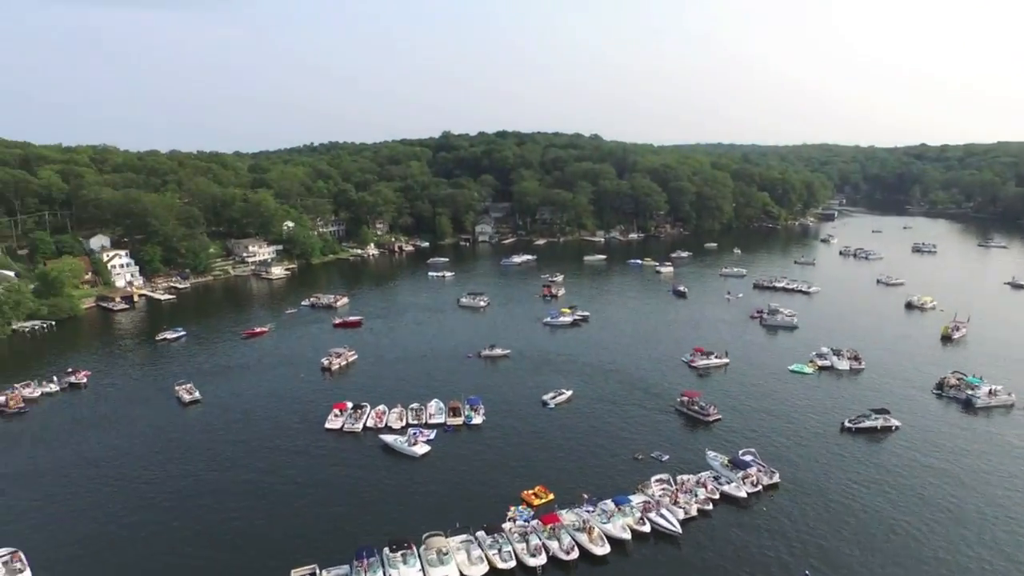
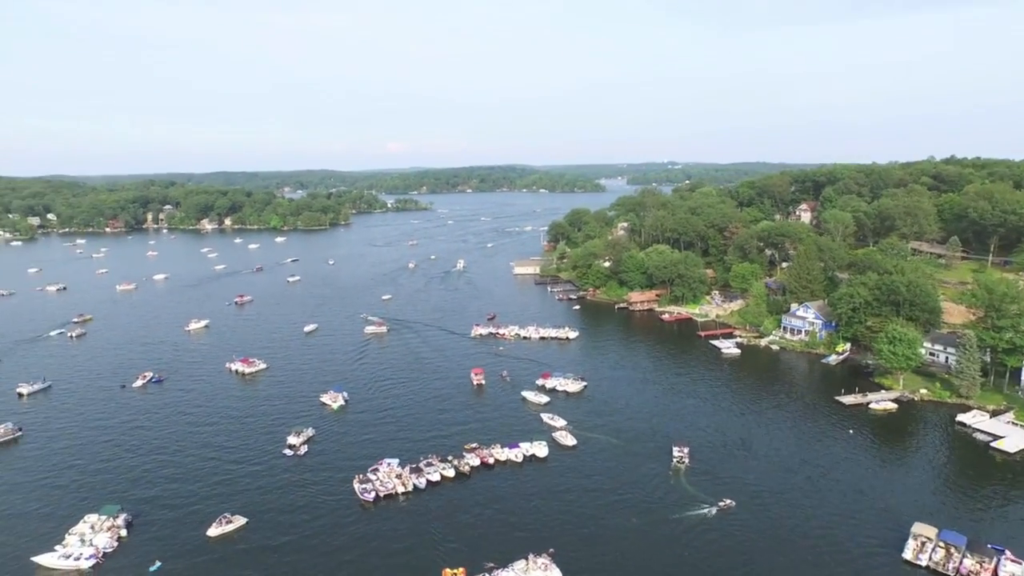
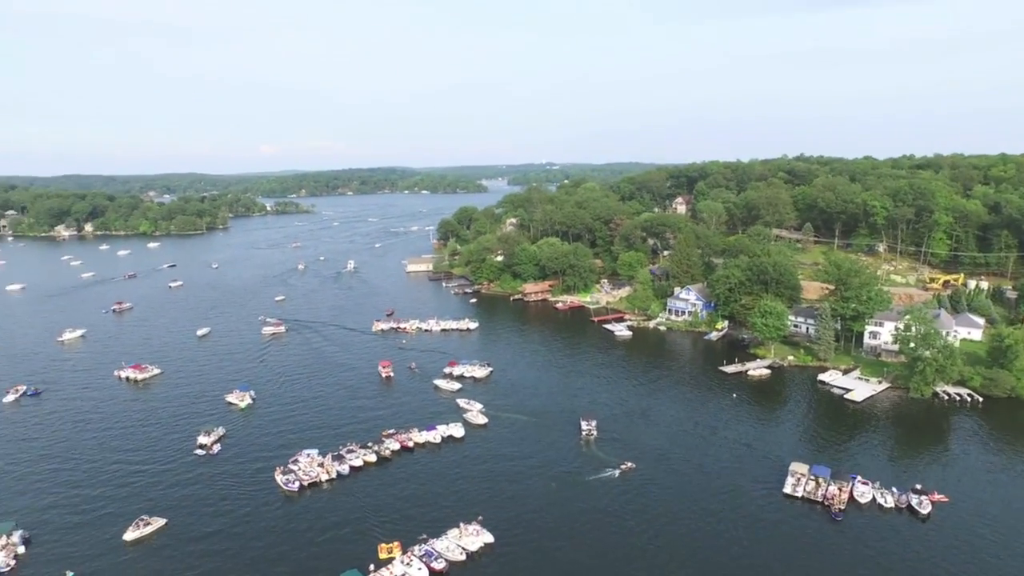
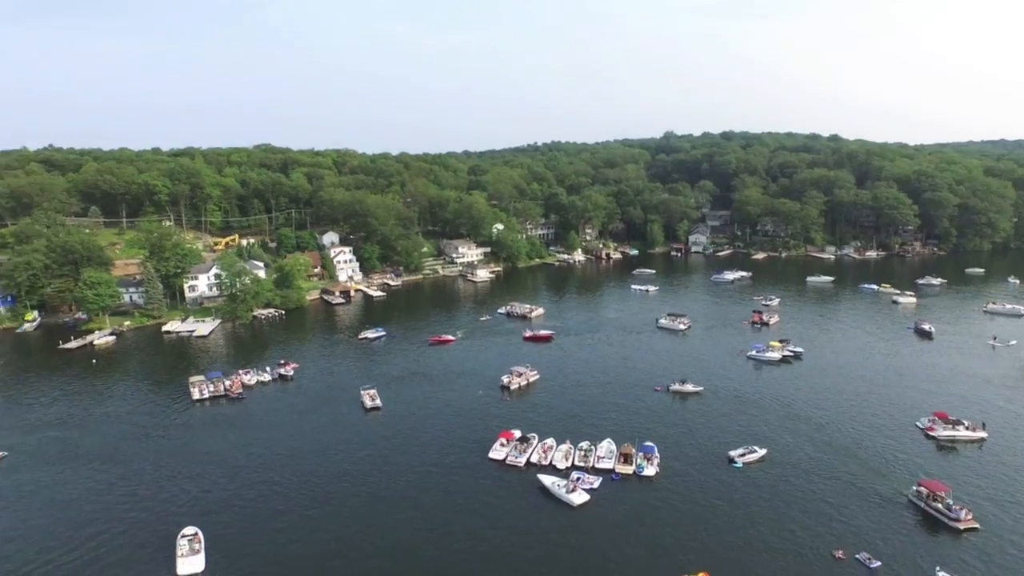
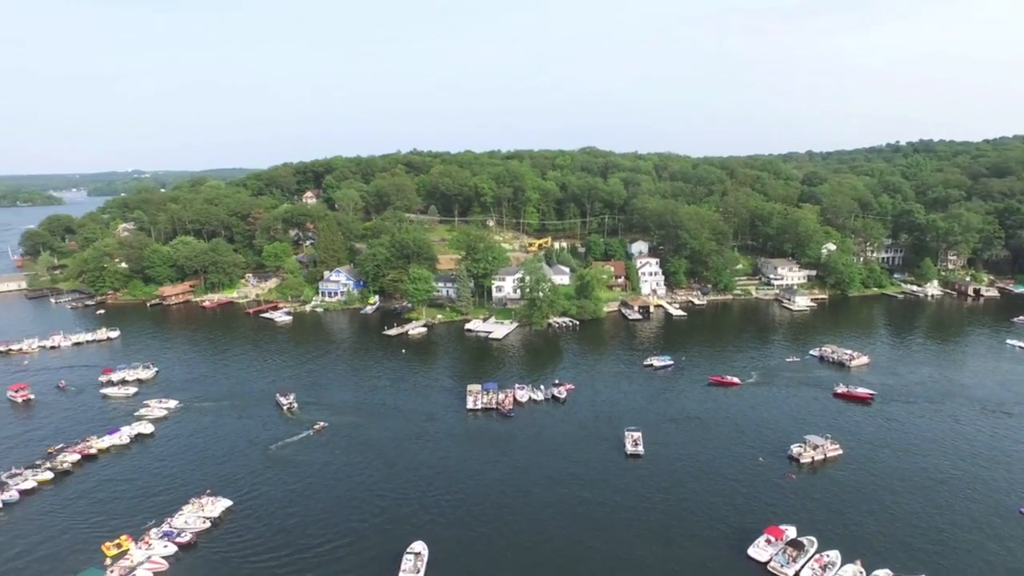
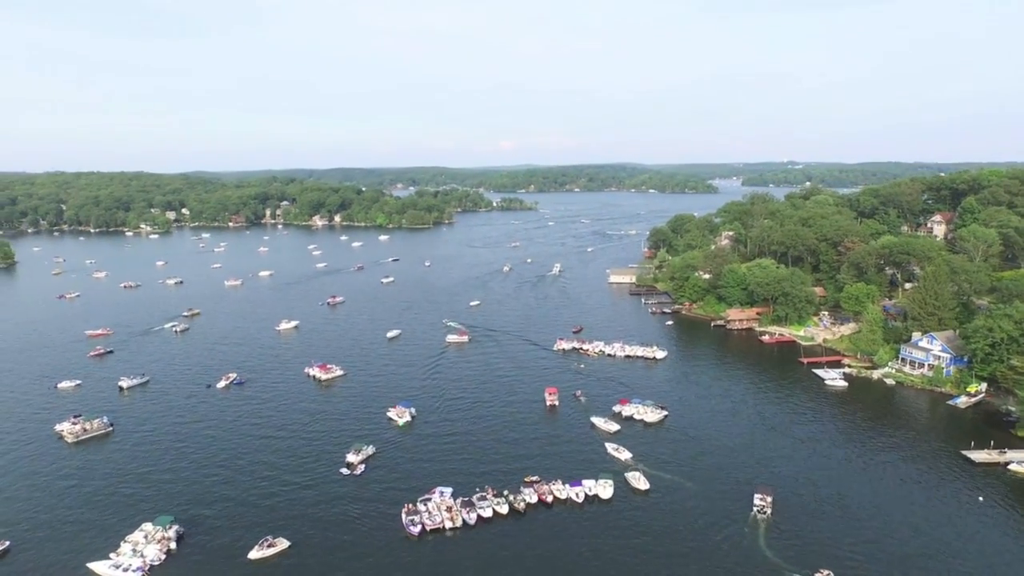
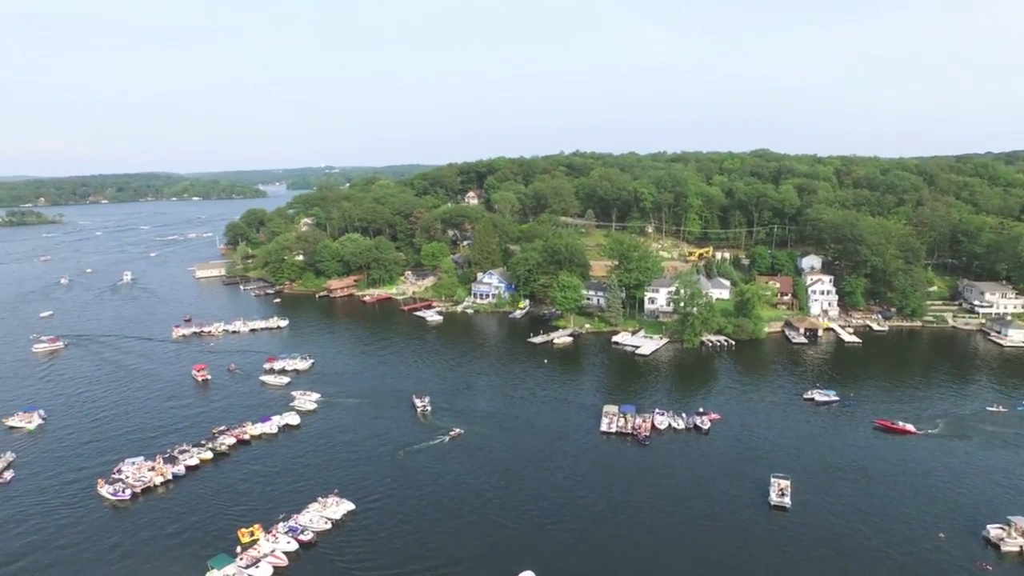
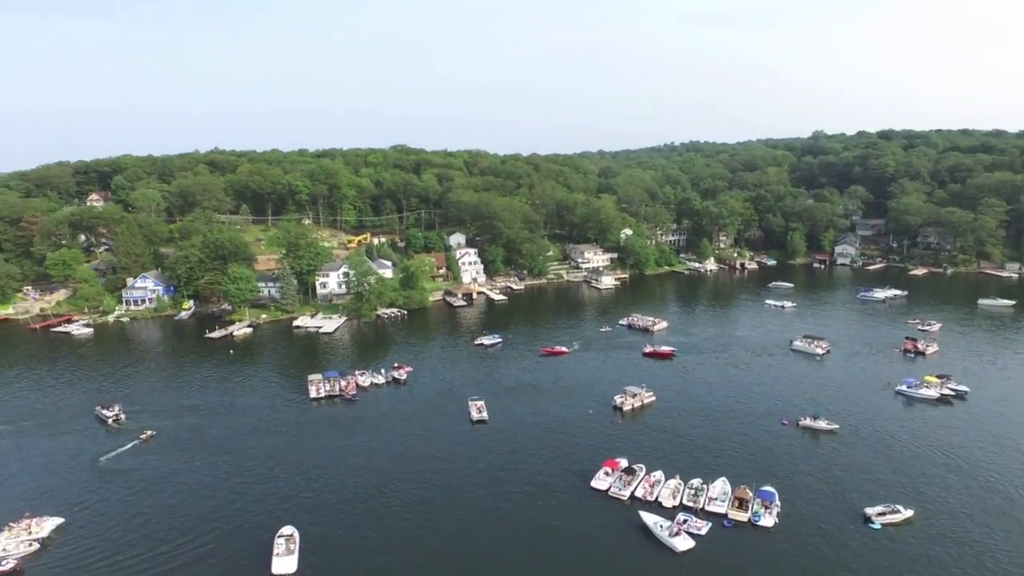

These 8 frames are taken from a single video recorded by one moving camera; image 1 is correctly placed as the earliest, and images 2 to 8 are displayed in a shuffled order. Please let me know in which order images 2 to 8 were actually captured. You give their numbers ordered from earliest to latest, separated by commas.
4, 8, 5, 7, 3, 2, 6
